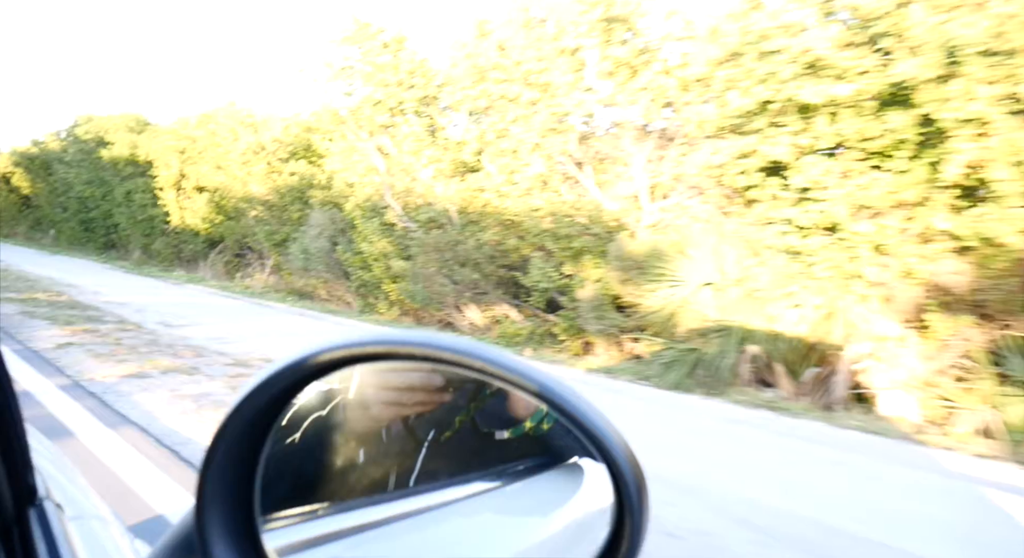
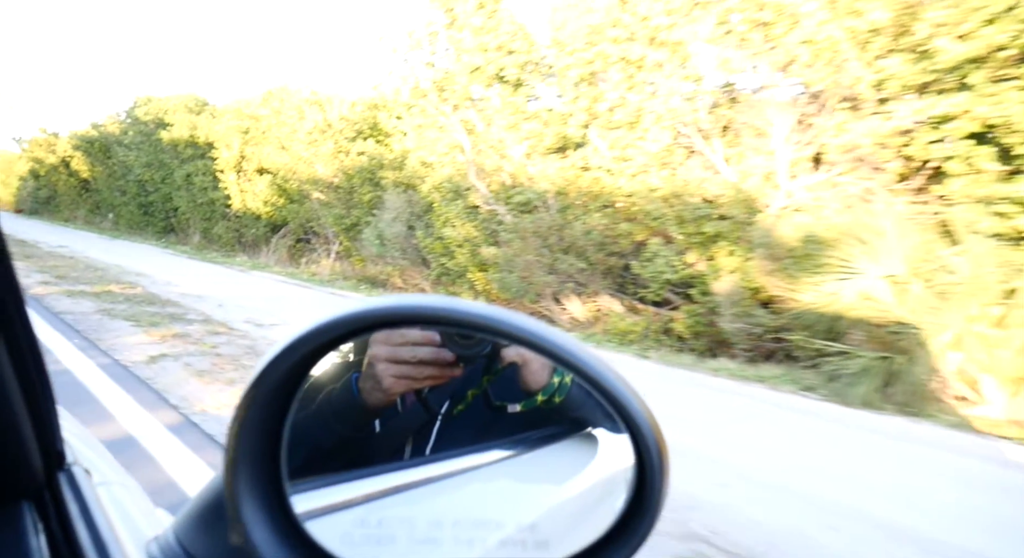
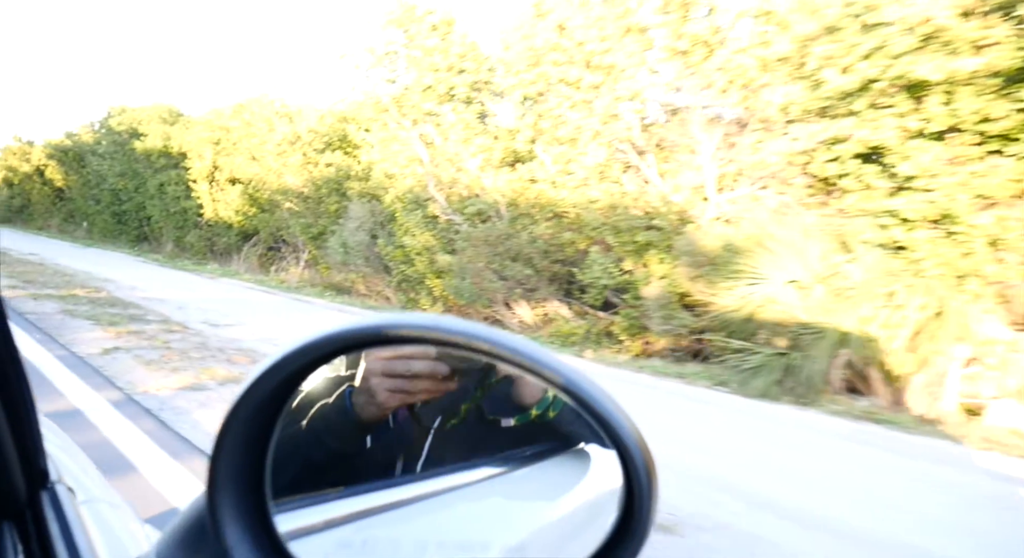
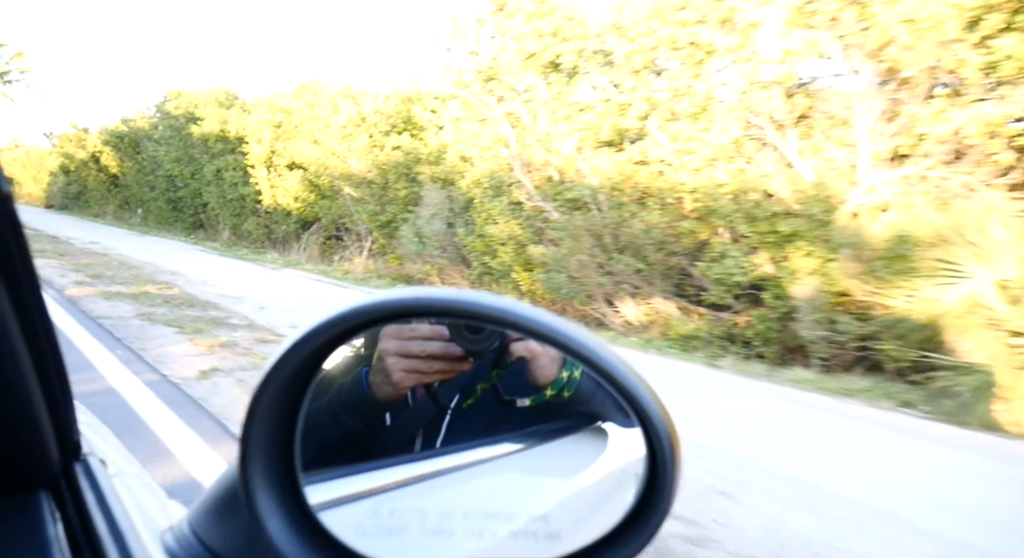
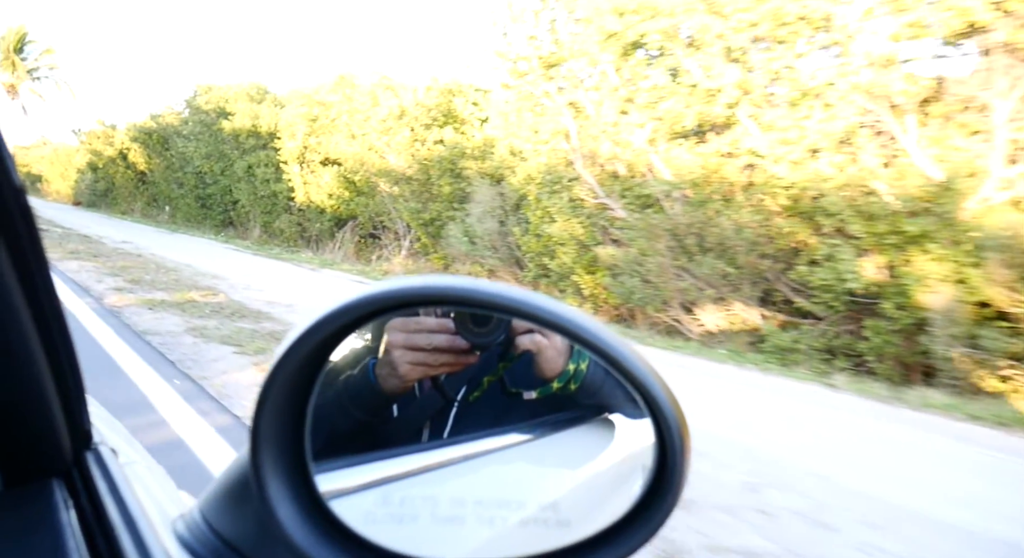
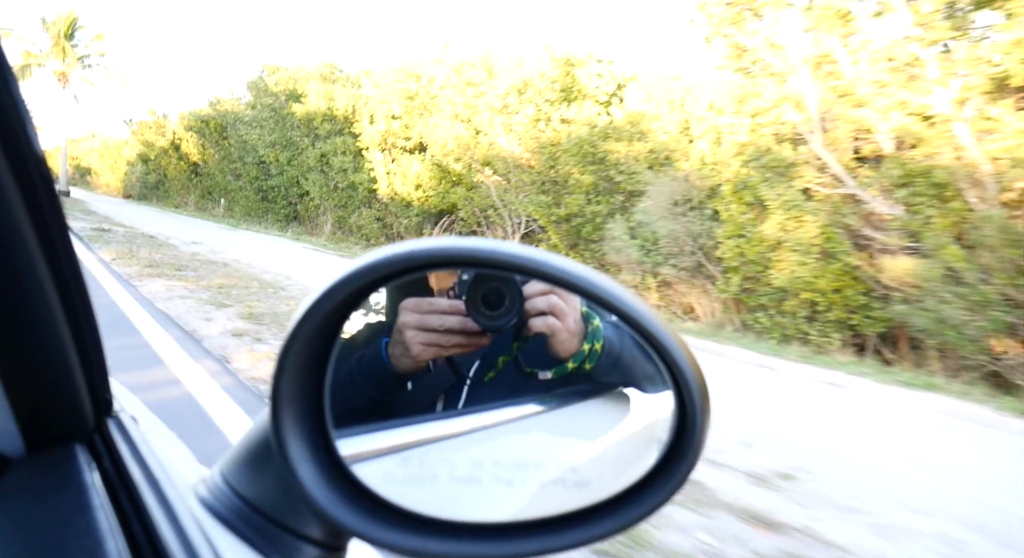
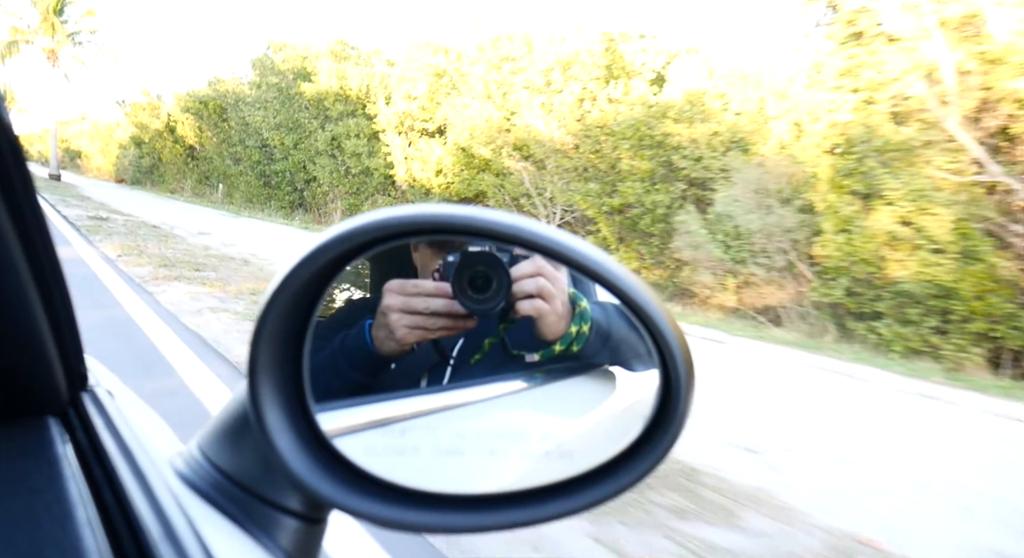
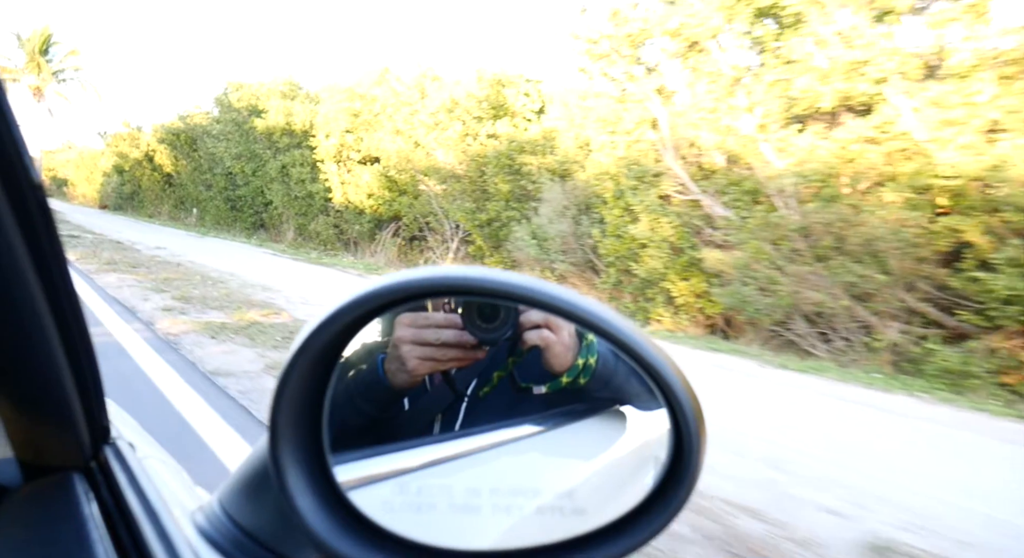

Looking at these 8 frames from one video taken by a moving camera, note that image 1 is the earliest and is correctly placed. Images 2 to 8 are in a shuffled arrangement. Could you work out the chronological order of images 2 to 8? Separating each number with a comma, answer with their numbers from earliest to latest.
3, 2, 4, 5, 8, 6, 7
